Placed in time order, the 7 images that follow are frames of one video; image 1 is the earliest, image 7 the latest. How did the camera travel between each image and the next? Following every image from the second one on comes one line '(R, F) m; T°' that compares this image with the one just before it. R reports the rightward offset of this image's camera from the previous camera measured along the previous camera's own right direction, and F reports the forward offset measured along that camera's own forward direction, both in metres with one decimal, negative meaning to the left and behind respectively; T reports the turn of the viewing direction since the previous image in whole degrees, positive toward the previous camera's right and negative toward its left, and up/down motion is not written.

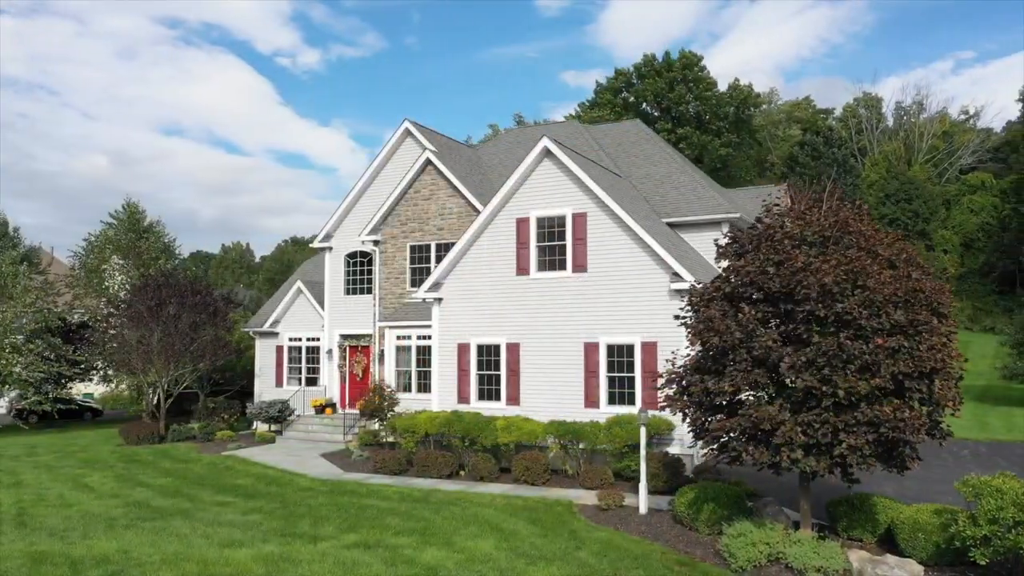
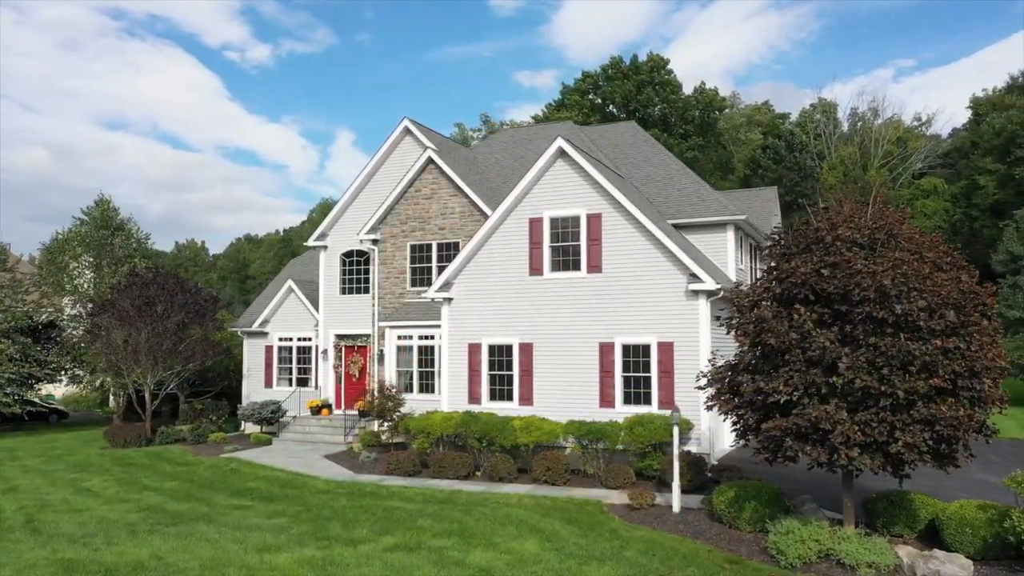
(-1.3, +0.1) m; +3°
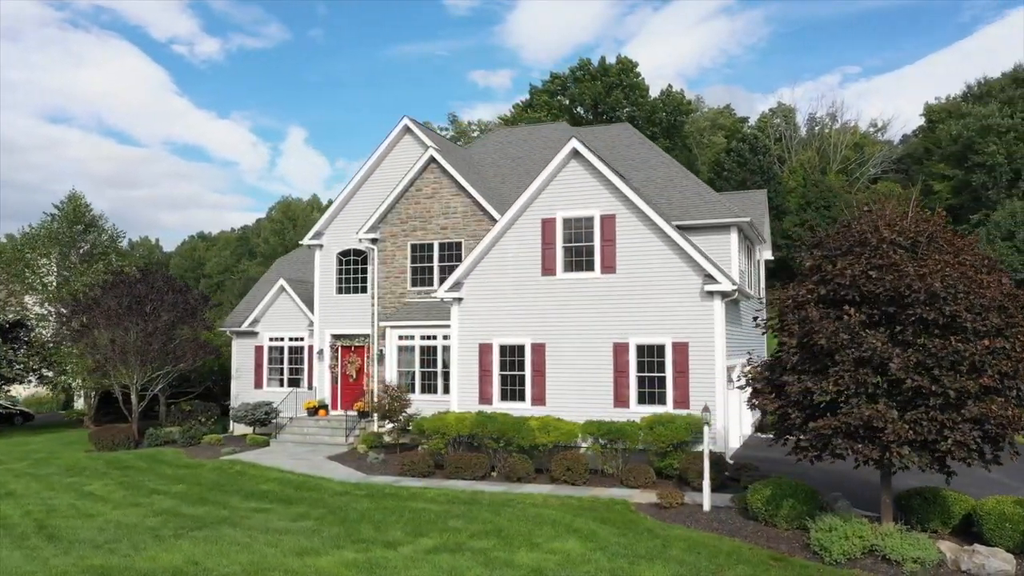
(-1.2, 0.0) m; +3°
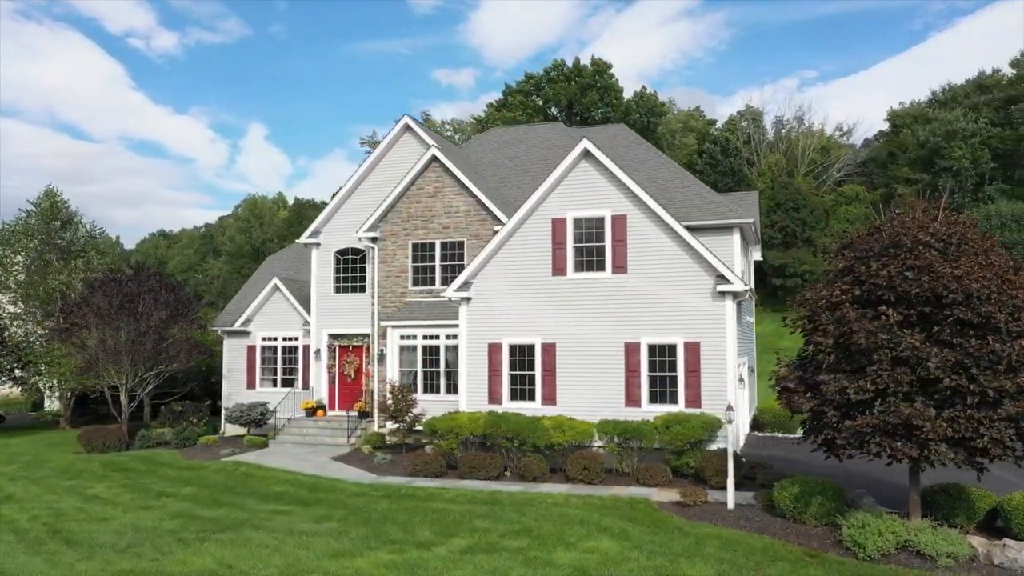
(-1.0, 0.0) m; +2°
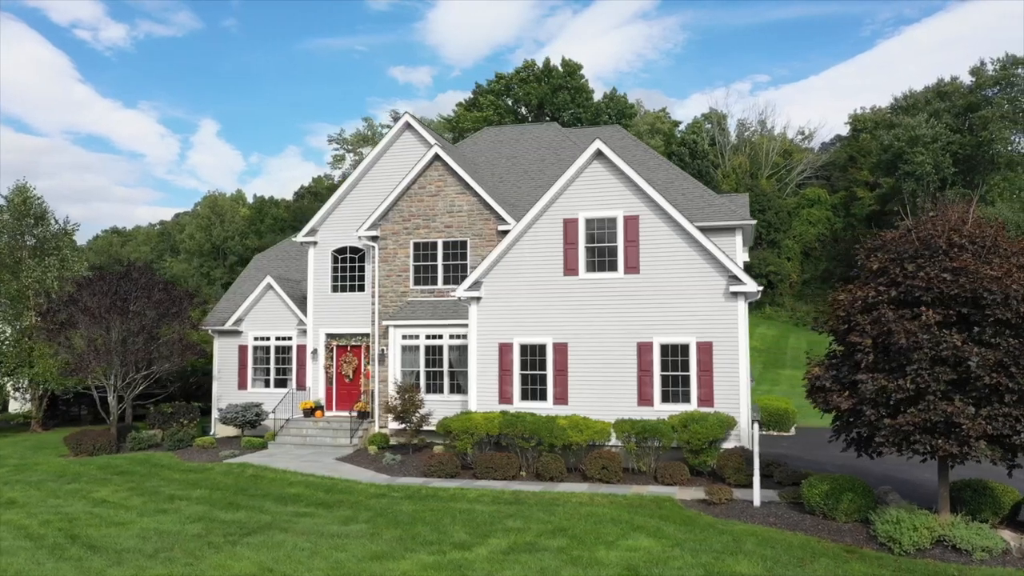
(-1.2, 0.0) m; +3°
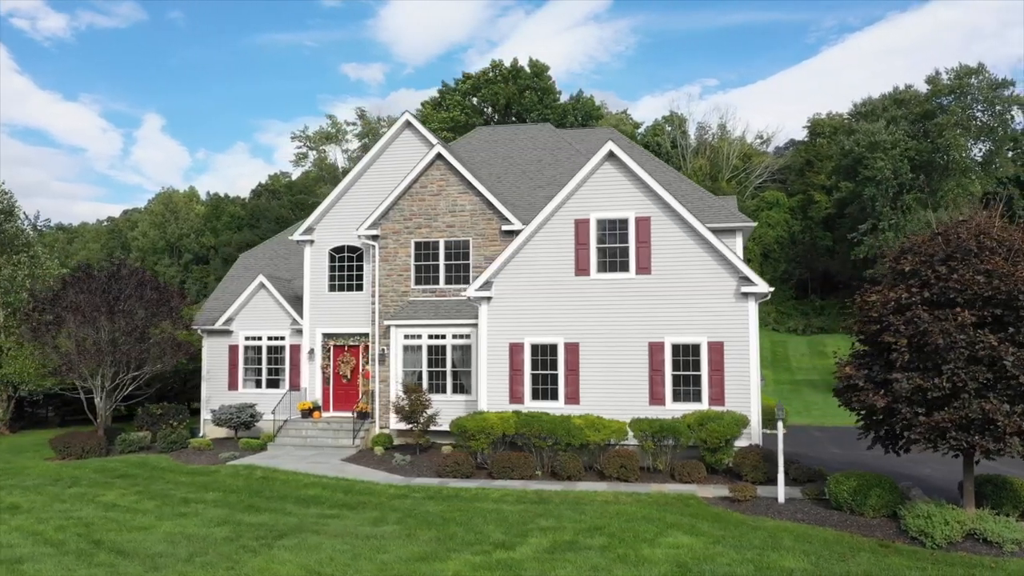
(-1.3, 0.0) m; +3°
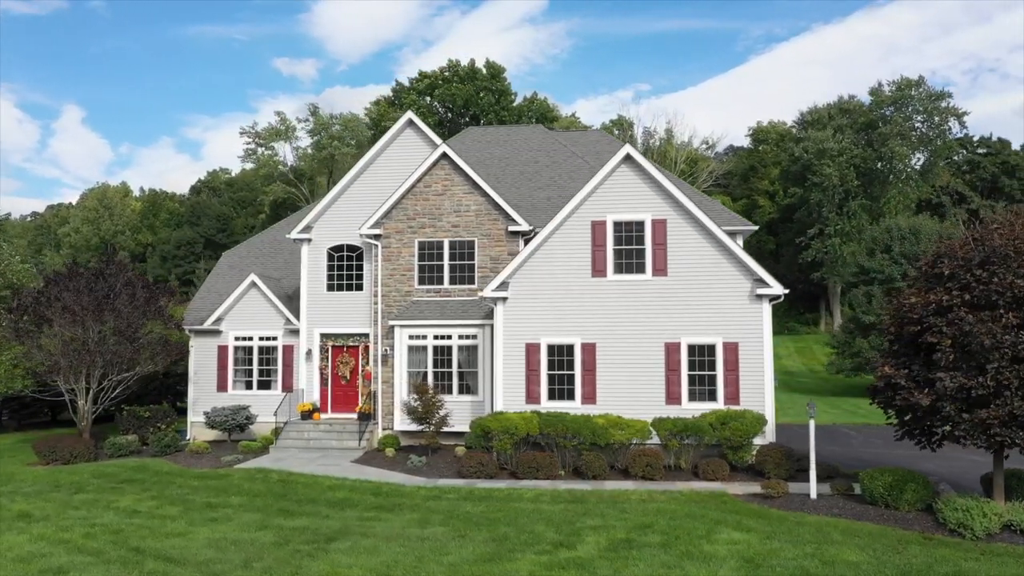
(-1.8, 0.0) m; +4°
